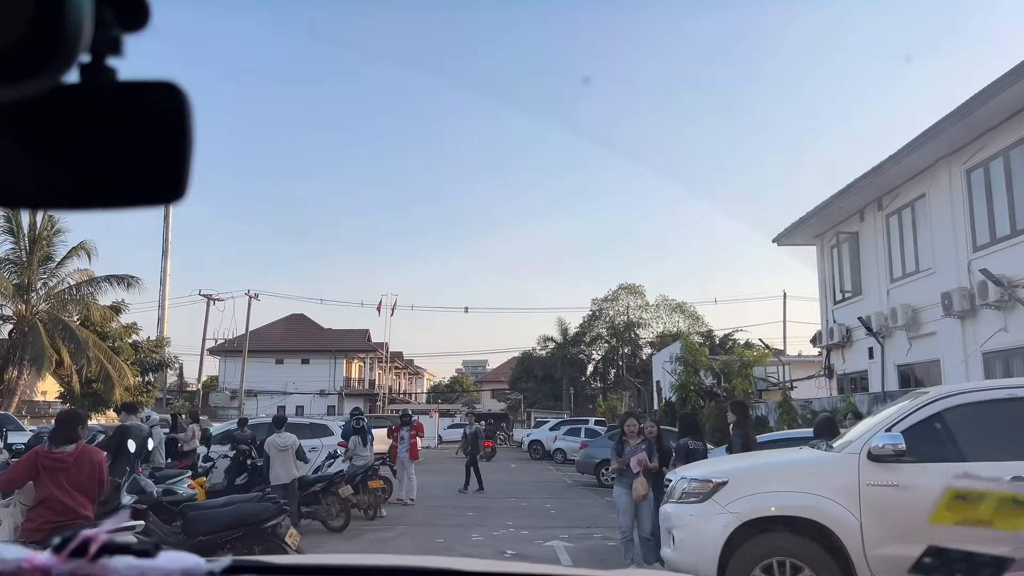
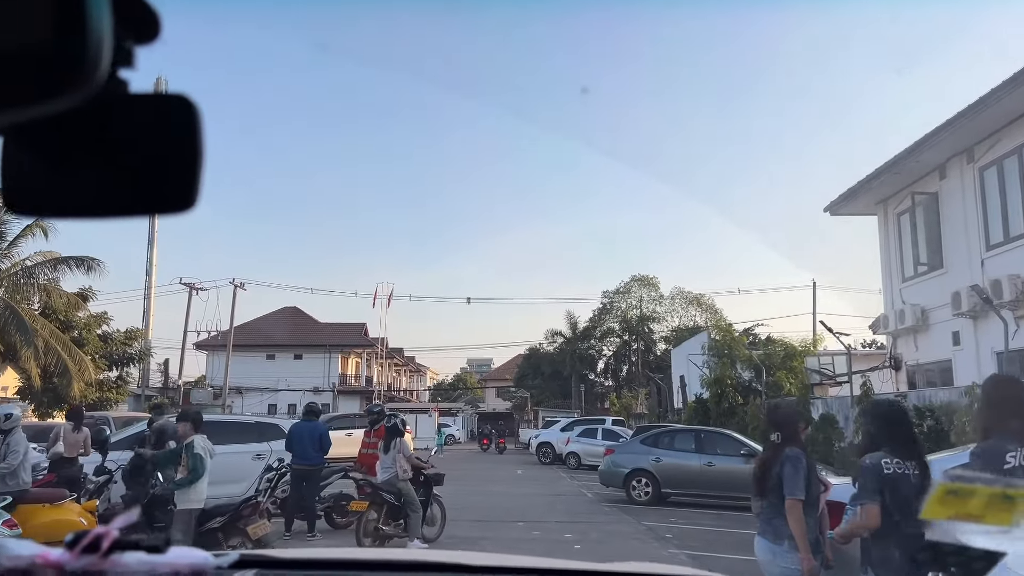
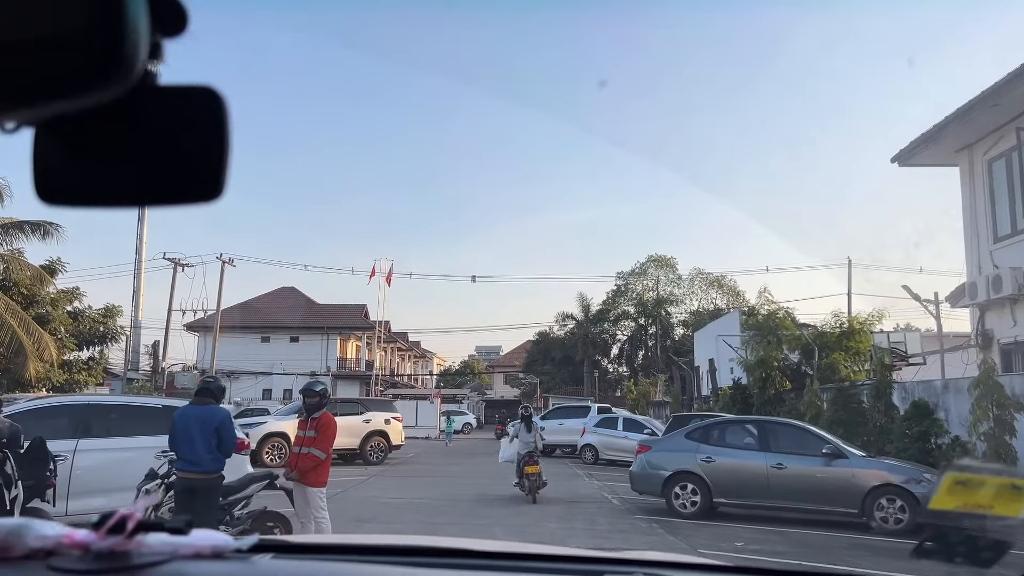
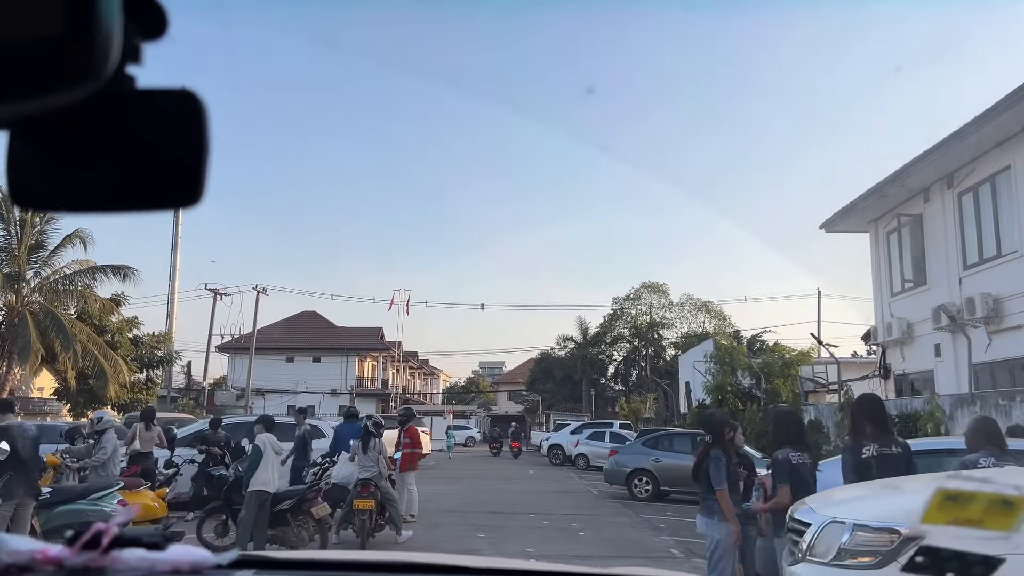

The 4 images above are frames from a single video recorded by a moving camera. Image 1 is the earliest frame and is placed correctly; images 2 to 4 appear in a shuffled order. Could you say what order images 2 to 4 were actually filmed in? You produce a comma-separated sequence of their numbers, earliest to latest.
4, 2, 3
